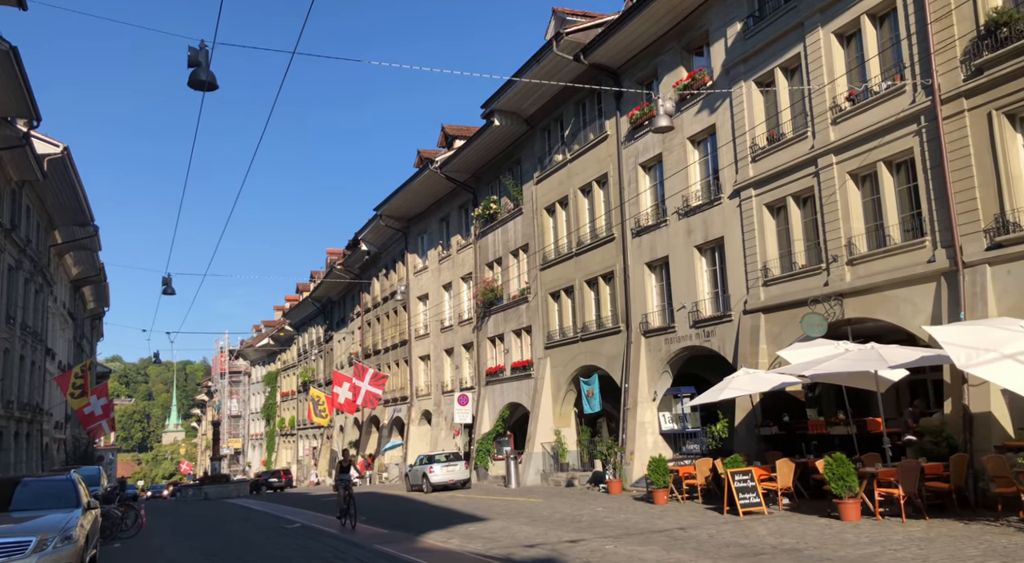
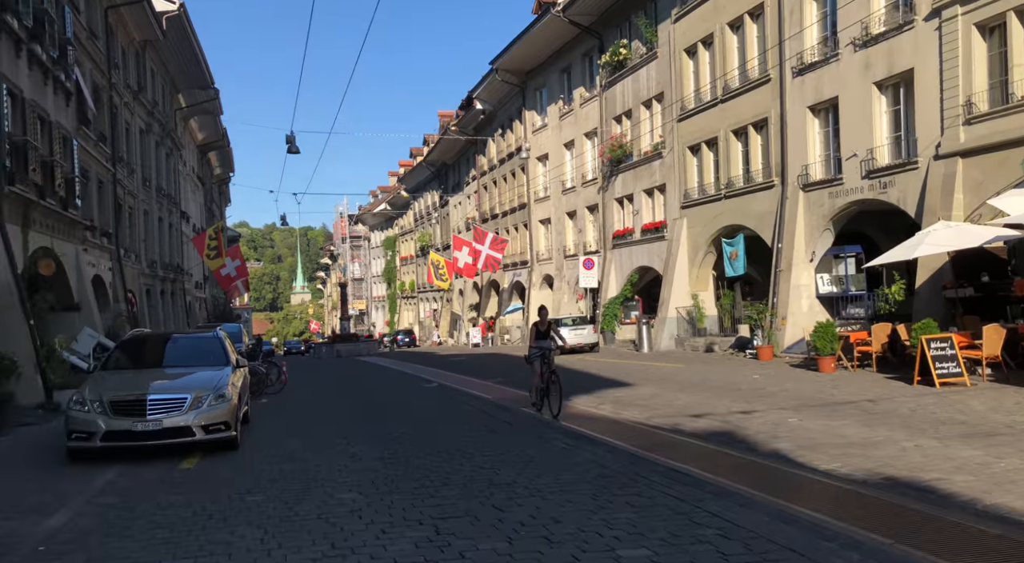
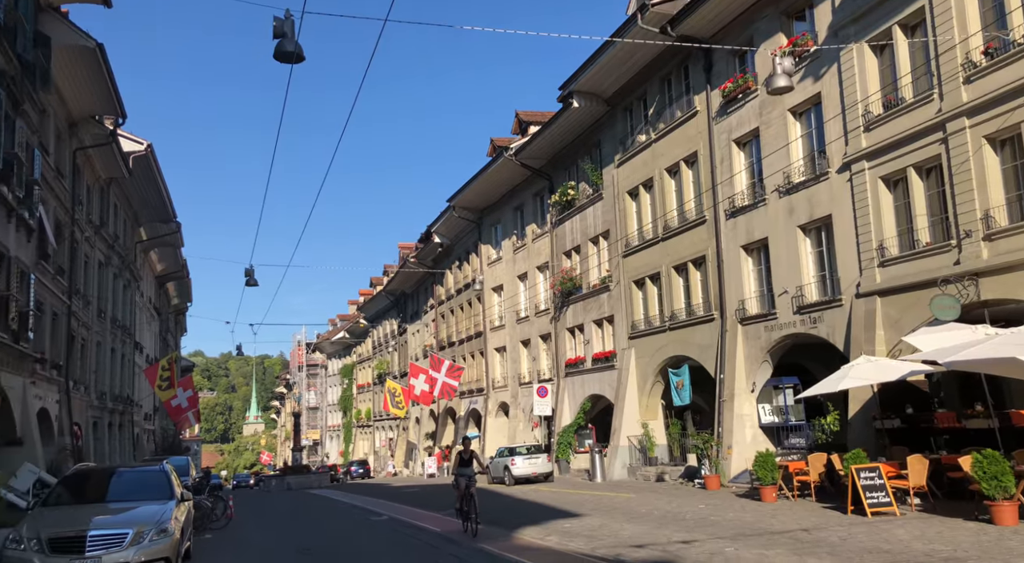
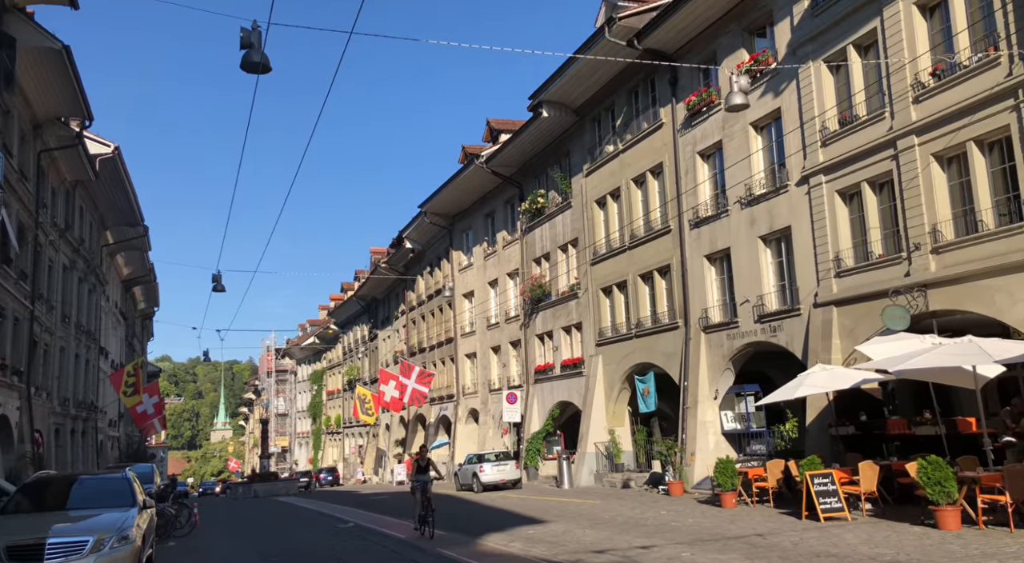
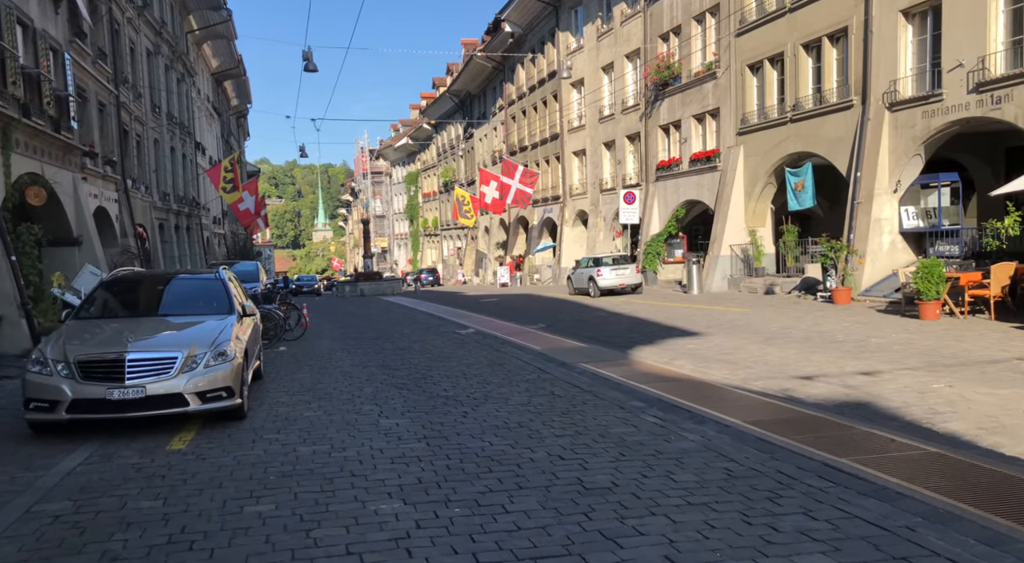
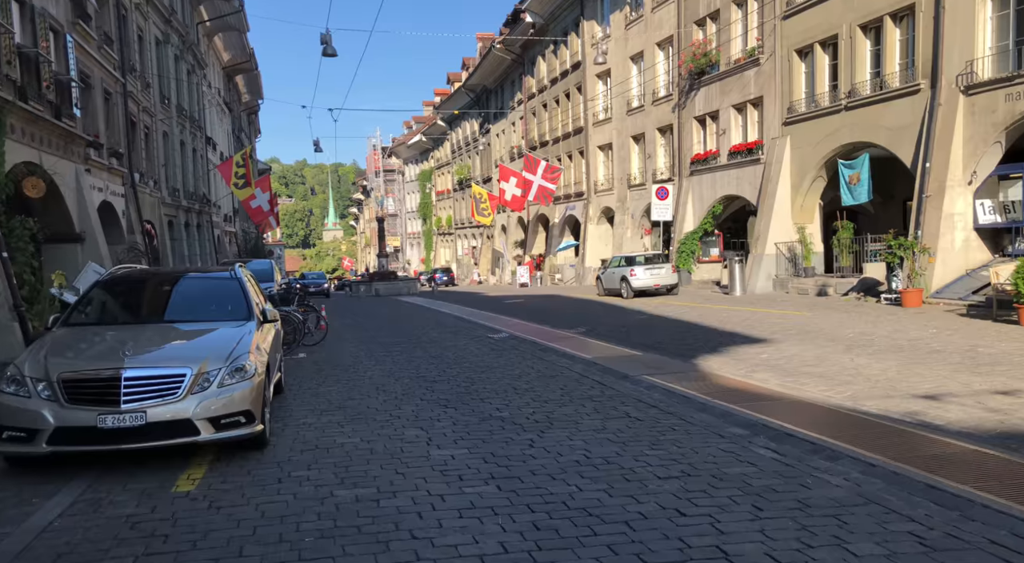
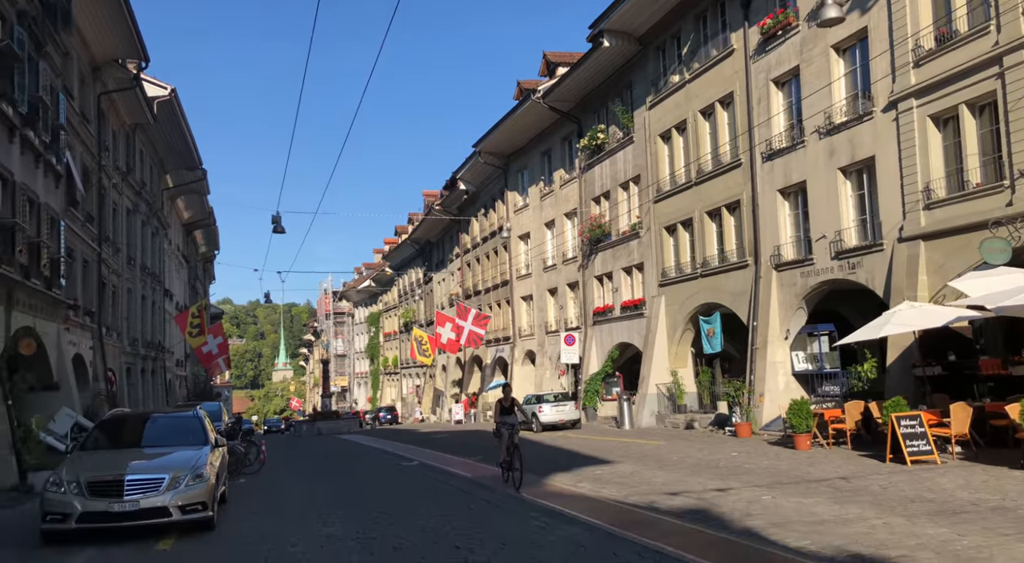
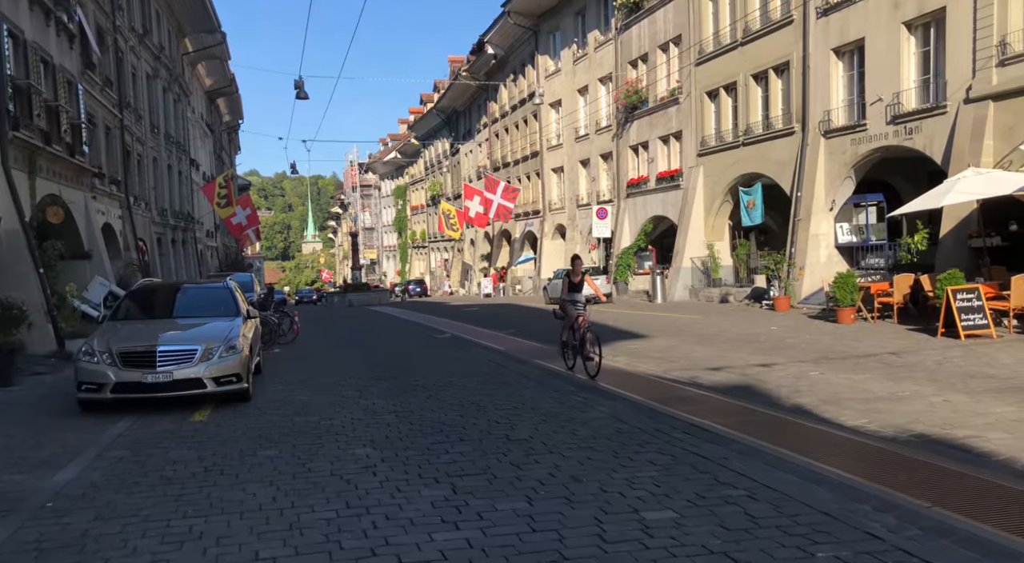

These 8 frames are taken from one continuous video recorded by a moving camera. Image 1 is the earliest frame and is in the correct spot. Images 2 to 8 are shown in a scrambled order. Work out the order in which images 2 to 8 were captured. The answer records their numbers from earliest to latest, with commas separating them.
4, 3, 7, 2, 8, 5, 6
